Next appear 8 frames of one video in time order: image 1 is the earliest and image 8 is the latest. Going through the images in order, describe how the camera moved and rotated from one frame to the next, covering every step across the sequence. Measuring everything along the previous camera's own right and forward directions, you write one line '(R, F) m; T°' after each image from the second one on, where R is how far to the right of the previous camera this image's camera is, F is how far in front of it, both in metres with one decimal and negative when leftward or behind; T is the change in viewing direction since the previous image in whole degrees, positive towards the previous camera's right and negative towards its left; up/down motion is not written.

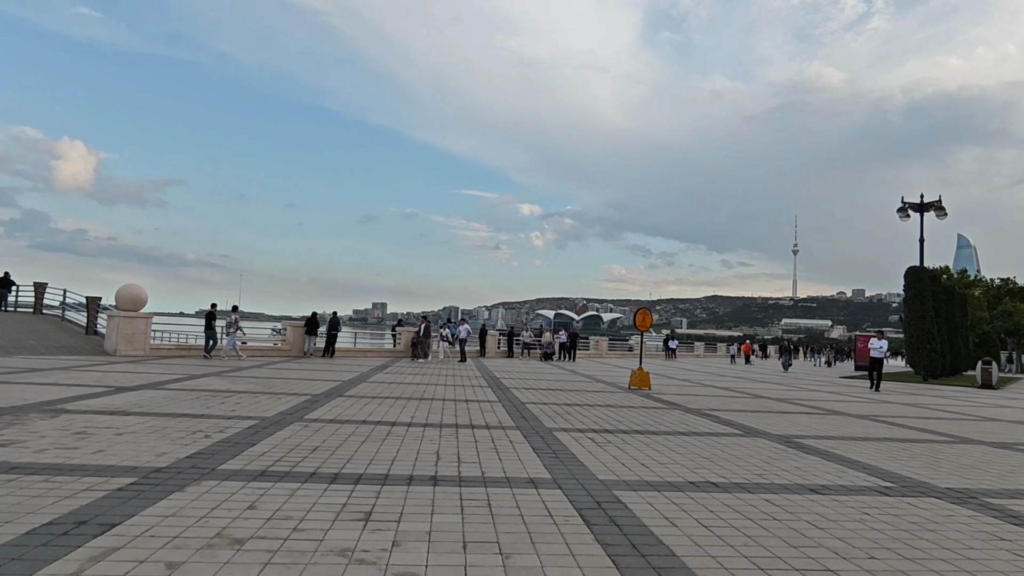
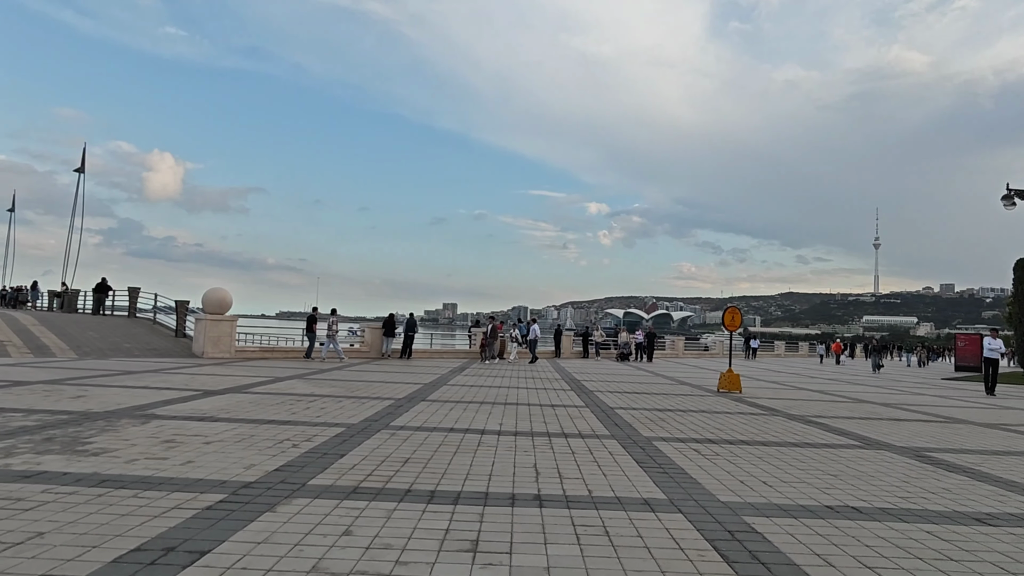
(-0.3, +0.5) m; -6°
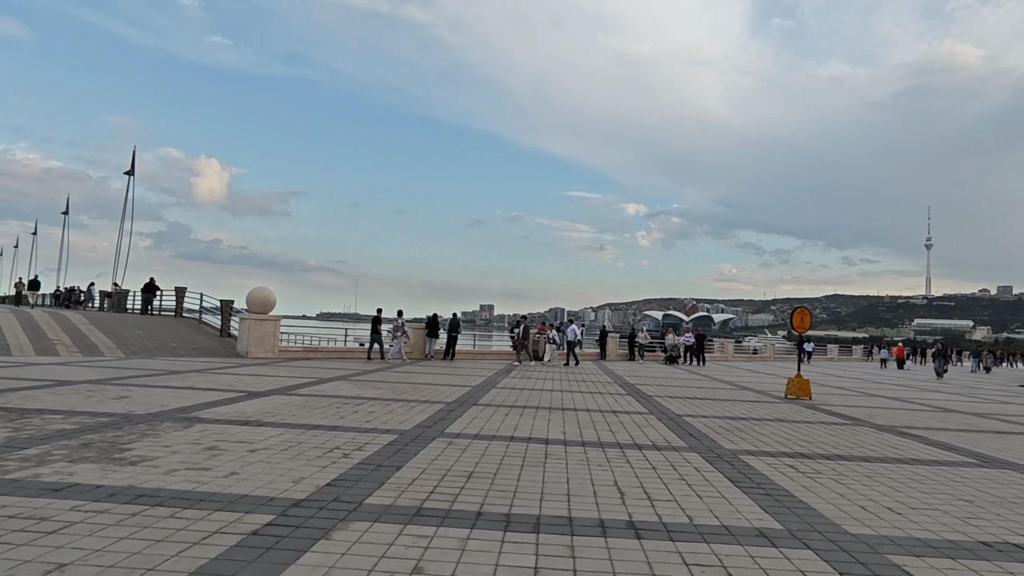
(-0.3, +0.7) m; -3°
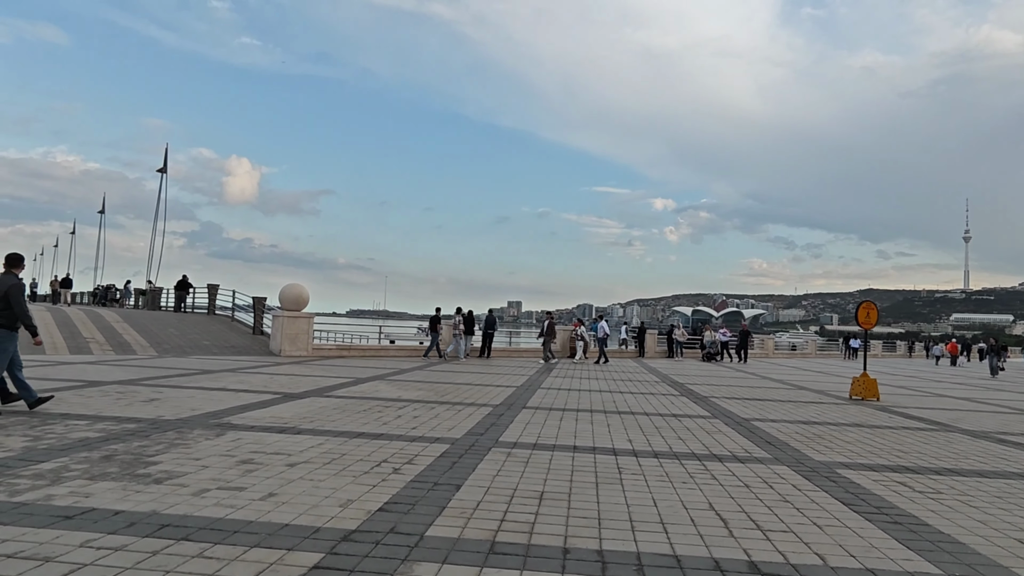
(-0.4, +0.8) m; -2°
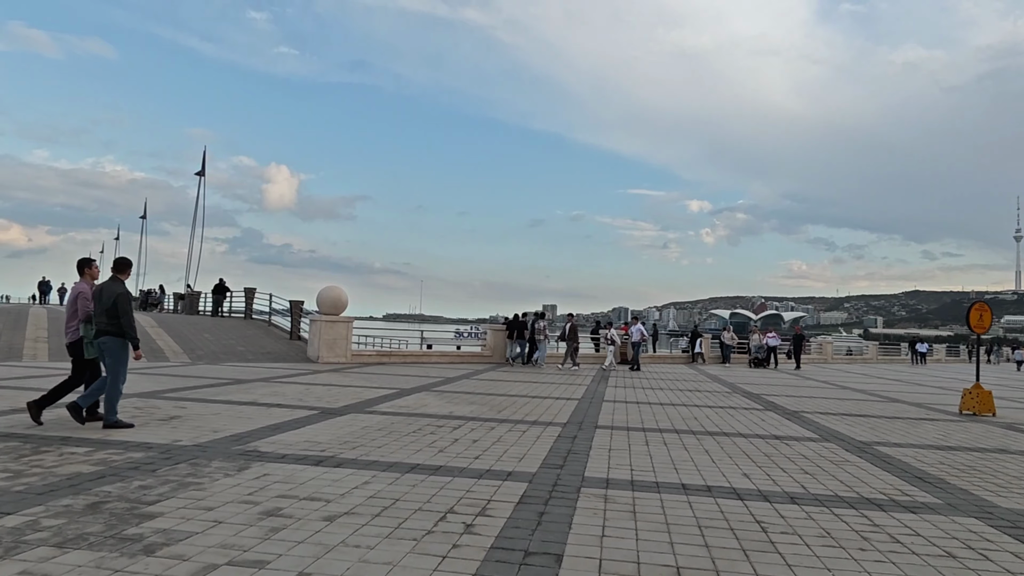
(-0.5, +1.4) m; -3°
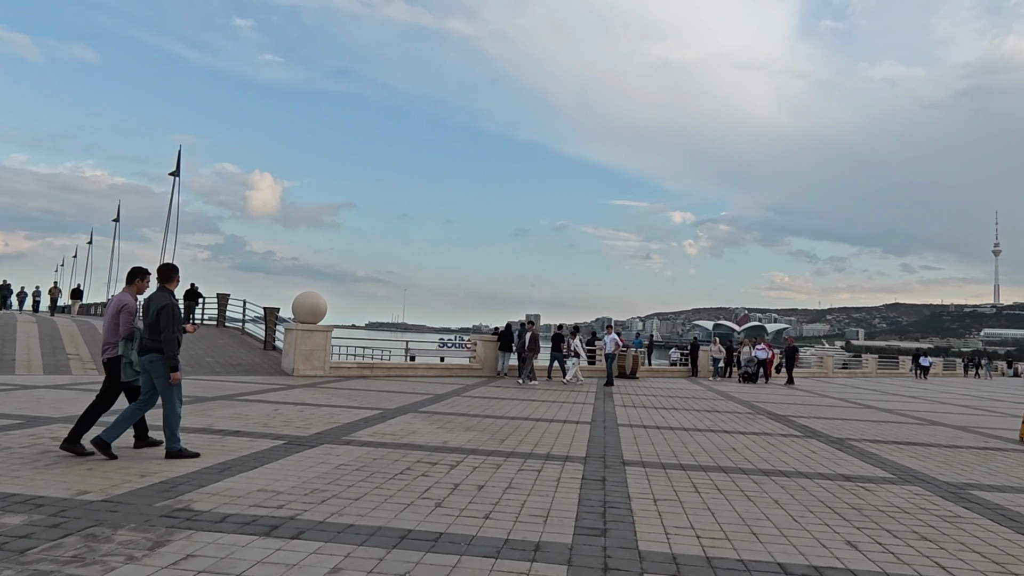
(-0.3, +1.6) m; +1°
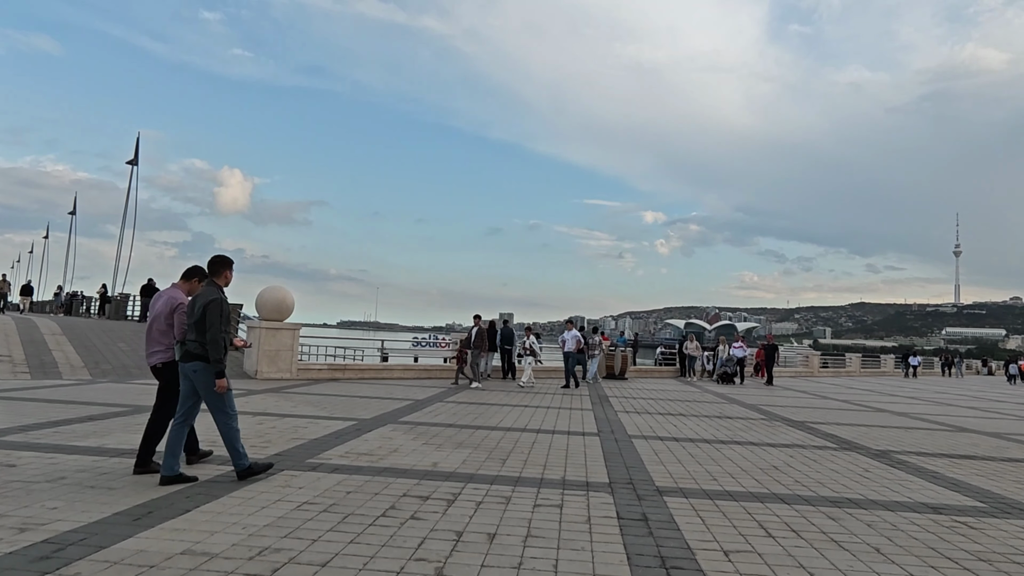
(-0.3, +1.4) m; +2°
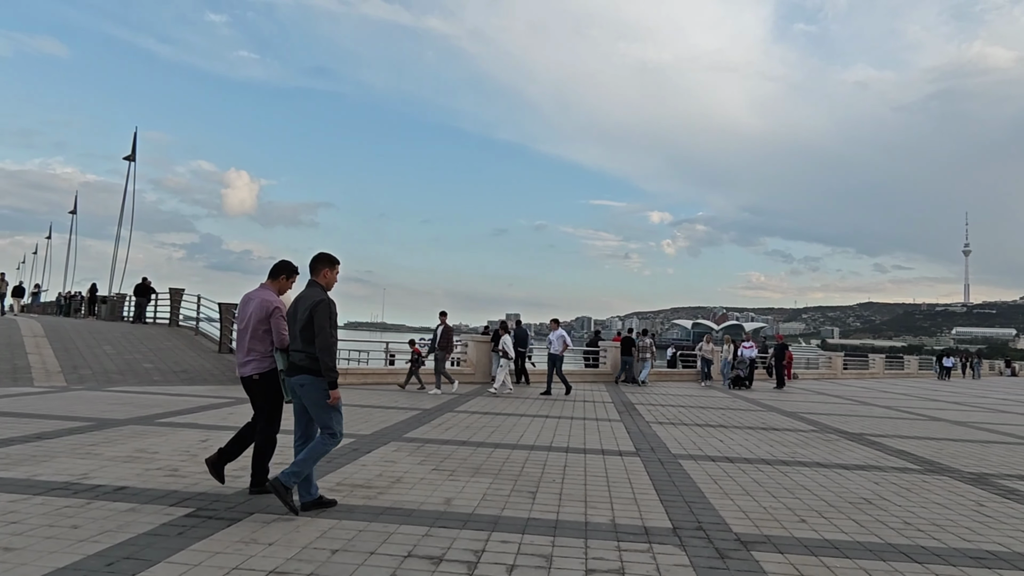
(-0.2, +1.4) m; -1°
